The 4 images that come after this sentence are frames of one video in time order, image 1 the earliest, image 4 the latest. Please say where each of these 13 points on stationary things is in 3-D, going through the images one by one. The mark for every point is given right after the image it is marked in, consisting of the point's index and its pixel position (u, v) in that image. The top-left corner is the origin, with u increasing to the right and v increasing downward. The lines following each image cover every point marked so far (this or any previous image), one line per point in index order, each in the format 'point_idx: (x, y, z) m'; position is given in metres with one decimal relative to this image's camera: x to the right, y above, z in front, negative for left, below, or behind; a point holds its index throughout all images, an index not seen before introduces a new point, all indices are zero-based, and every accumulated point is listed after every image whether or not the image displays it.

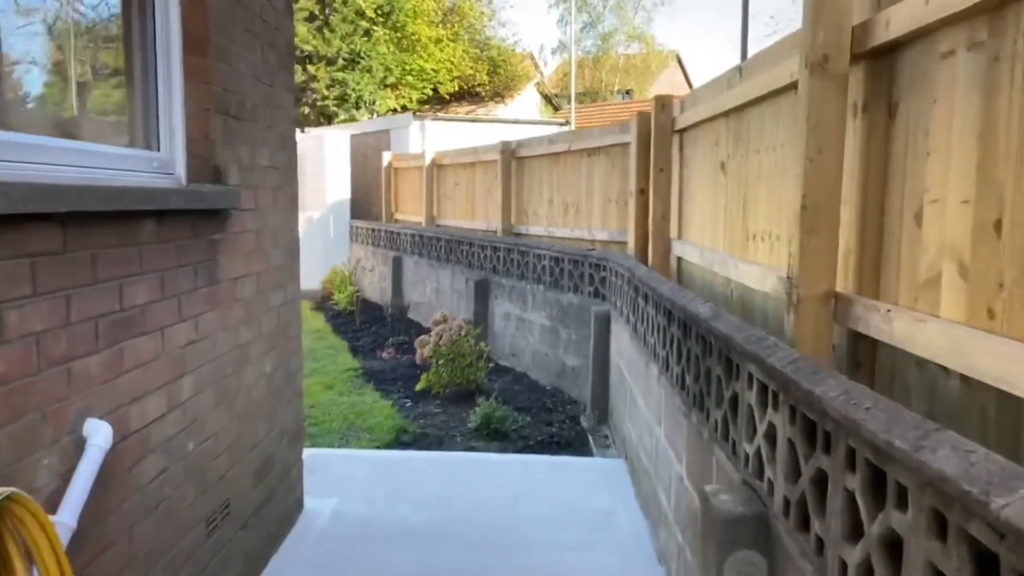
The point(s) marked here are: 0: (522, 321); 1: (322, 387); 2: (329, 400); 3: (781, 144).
0: (+0.1, -0.3, +7.2) m
1: (-1.5, -0.8, +6.7) m
2: (-1.4, -0.8, +6.2) m
3: (+1.0, +0.5, +3.0) m
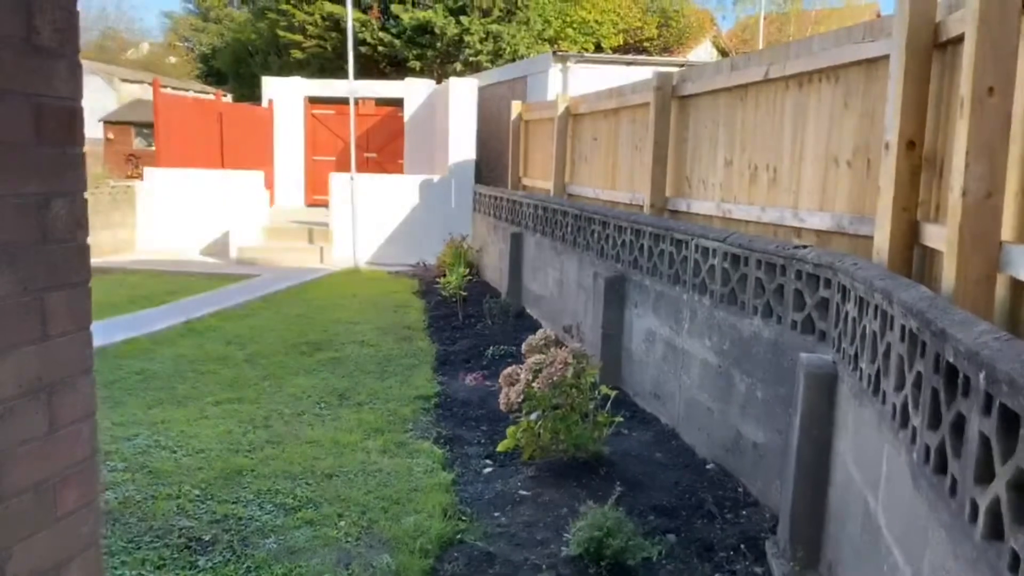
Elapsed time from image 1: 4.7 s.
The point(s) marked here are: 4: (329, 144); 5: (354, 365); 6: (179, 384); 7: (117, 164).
0: (+0.9, -0.3, +4.7) m
1: (-0.8, -0.8, +4.5) m
2: (-0.7, -0.8, +4.0) m
3: (+1.0, +0.3, +0.3) m
4: (-3.5, +2.8, +15.9) m
5: (-1.1, -0.6, +6.0) m
6: (-2.1, -0.6, +5.3) m
7: (-9.1, +2.9, +19.1) m
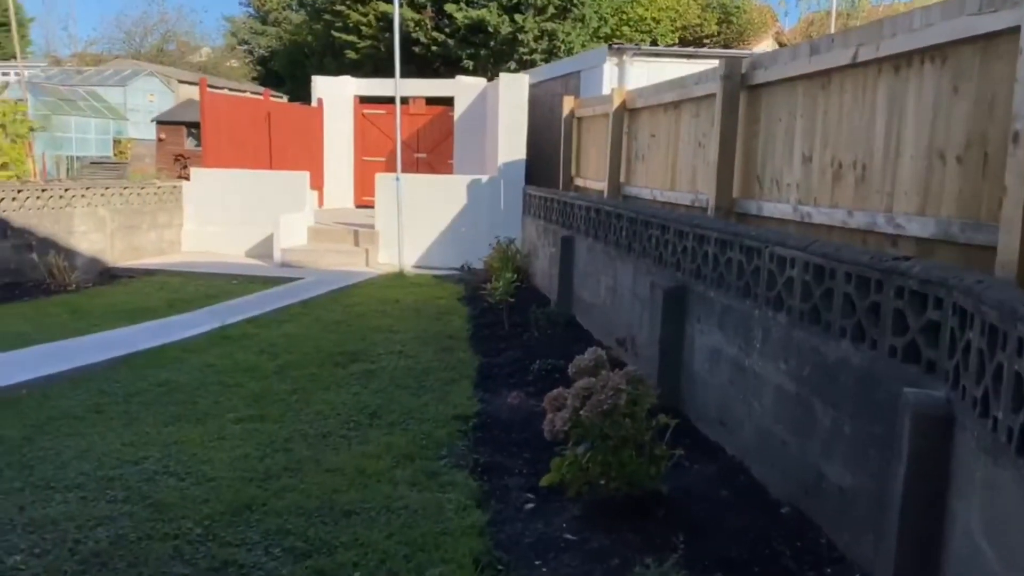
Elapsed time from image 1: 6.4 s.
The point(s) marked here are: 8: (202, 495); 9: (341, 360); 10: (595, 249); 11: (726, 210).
0: (+1.1, -0.4, +4.1) m
1: (-0.6, -0.8, +4.0) m
2: (-0.5, -0.9, +3.6) m
3: (+0.9, +0.2, -0.2) m
4: (-2.5, +2.7, +15.6) m
5: (-0.8, -0.6, +5.5) m
6: (-1.9, -0.7, +5.0) m
7: (-7.9, +2.9, +19.2) m
8: (-1.3, -0.9, +3.5) m
9: (-1.2, -0.5, +6.0) m
10: (+0.7, +0.3, +6.9) m
11: (+1.3, +0.5, +5.0) m
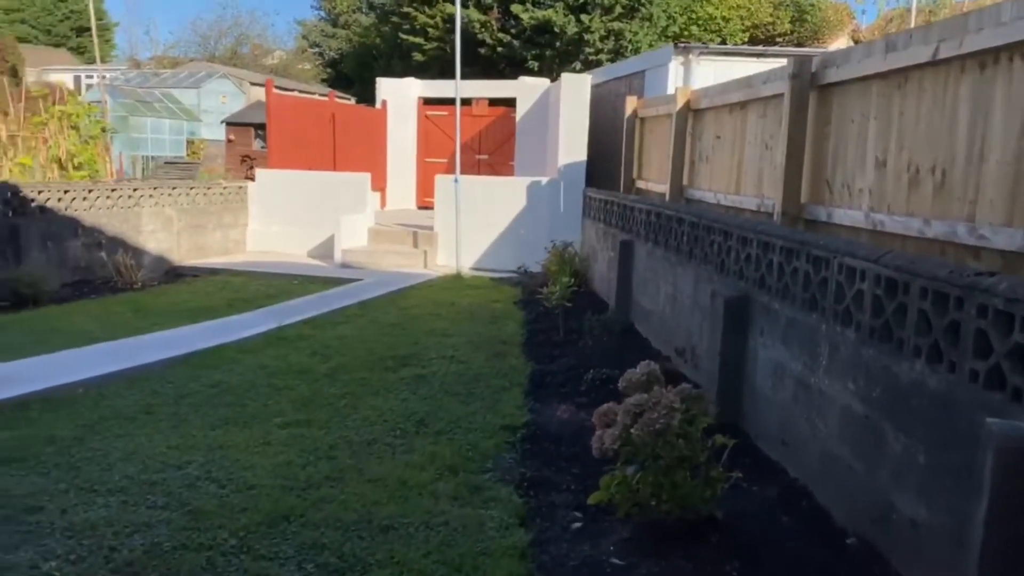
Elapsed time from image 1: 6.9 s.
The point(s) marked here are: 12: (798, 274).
0: (+1.4, -0.5, +3.9) m
1: (-0.4, -0.9, +3.9) m
2: (-0.4, -0.9, +3.5) m
3: (+0.9, +0.2, -0.5) m
4: (-1.3, +2.7, +15.6) m
5: (-0.5, -0.6, +5.4) m
6: (-1.6, -0.7, +5.0) m
7: (-6.4, +2.9, +19.6) m
8: (-1.1, -0.9, +3.4) m
9: (-0.9, -0.5, +5.9) m
10: (+1.1, +0.3, +6.7) m
11: (+1.6, +0.4, +4.7) m
12: (+1.4, +0.1, +4.0) m
